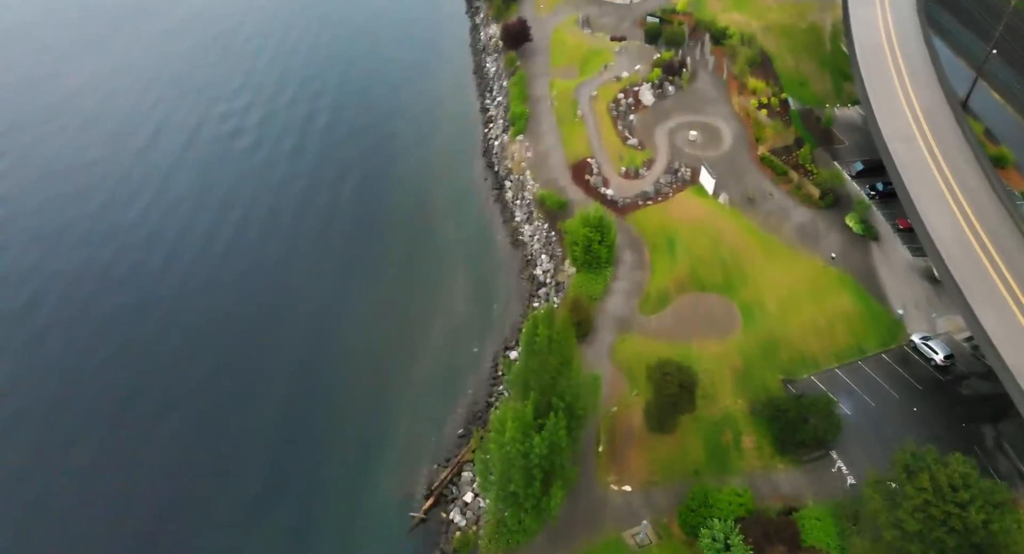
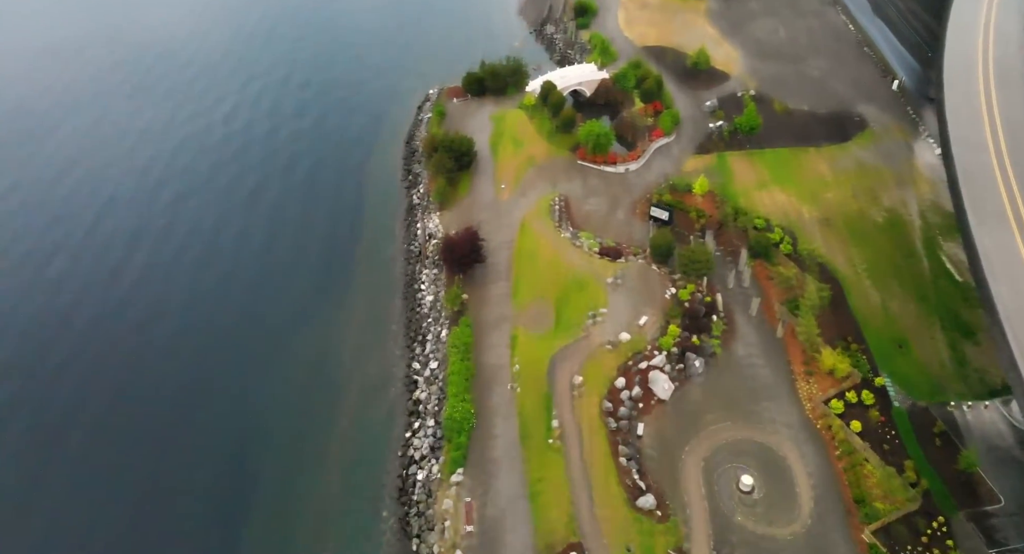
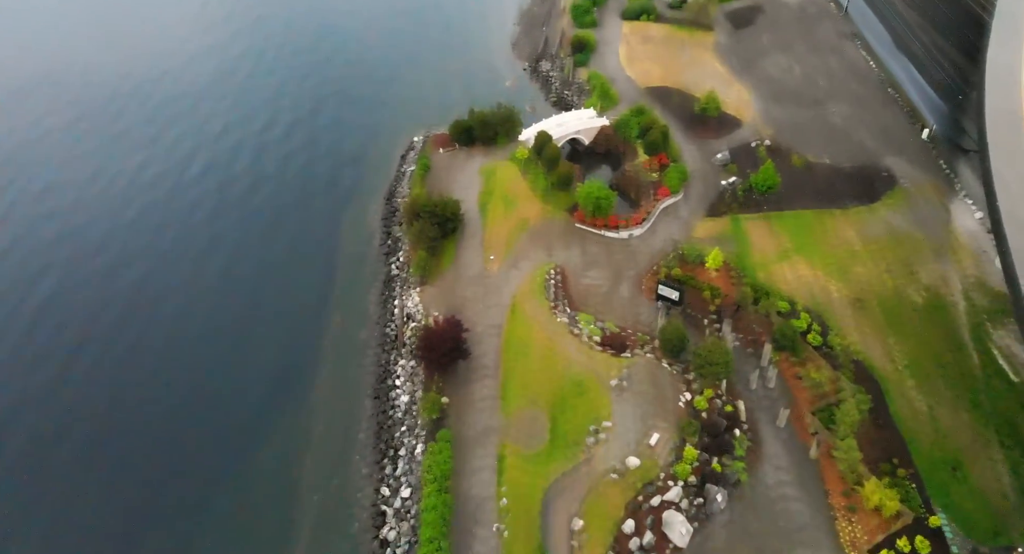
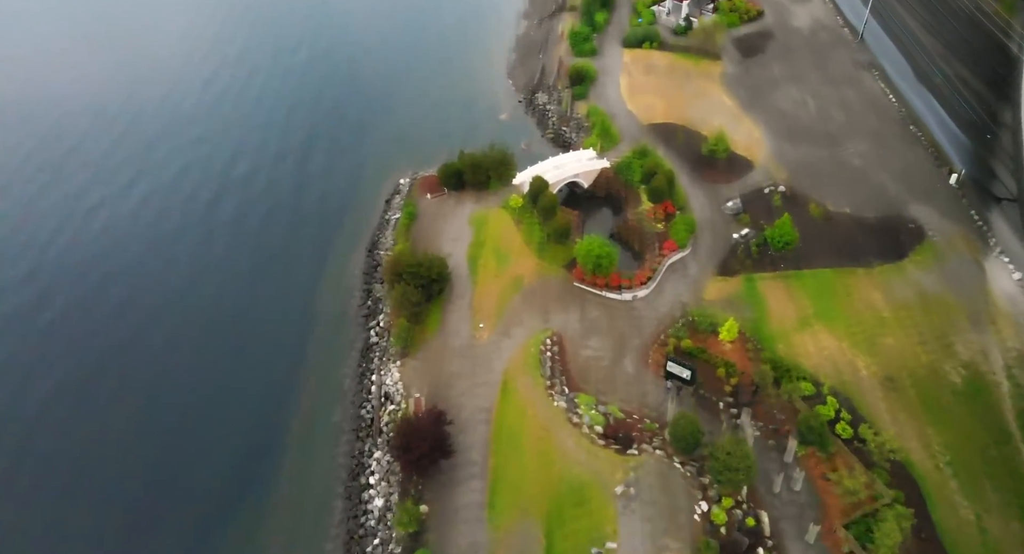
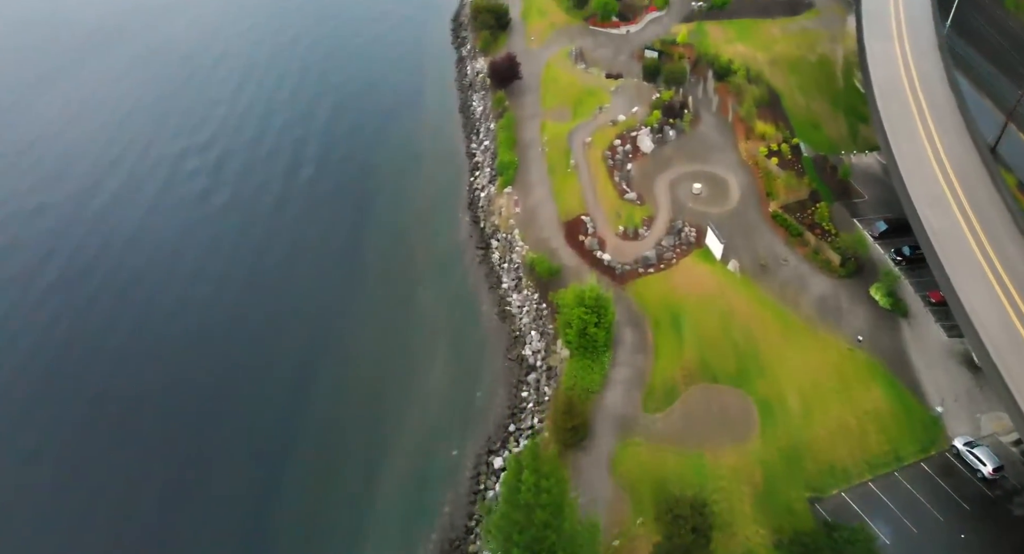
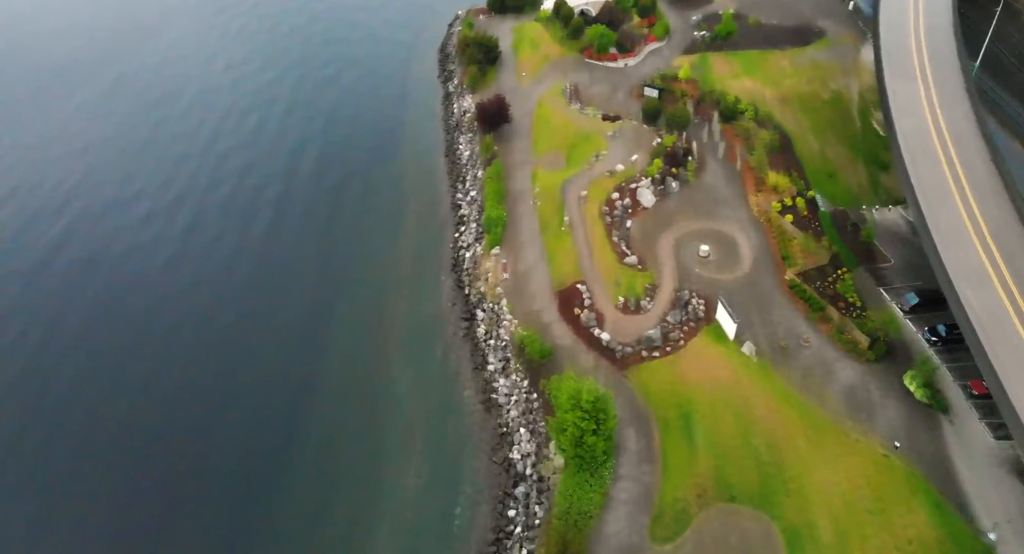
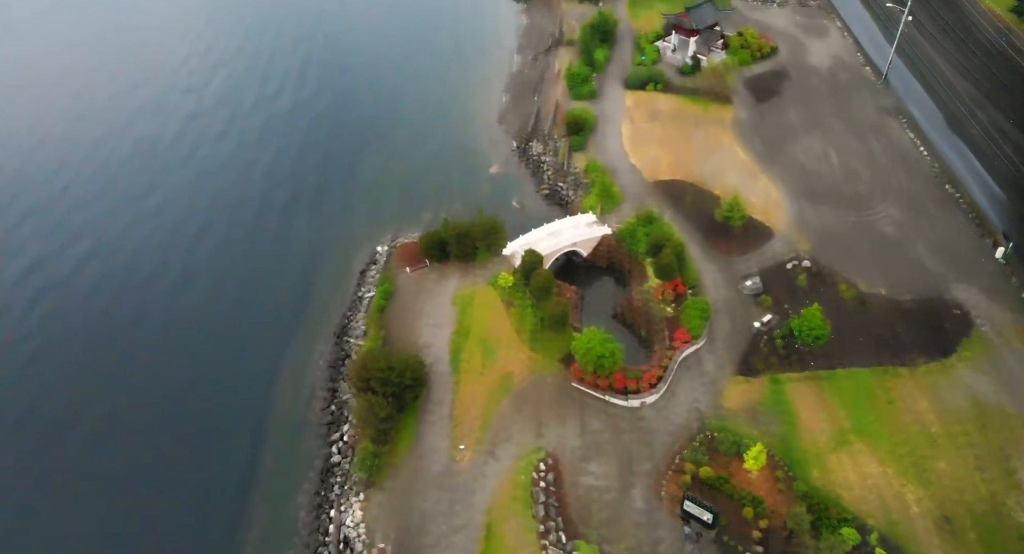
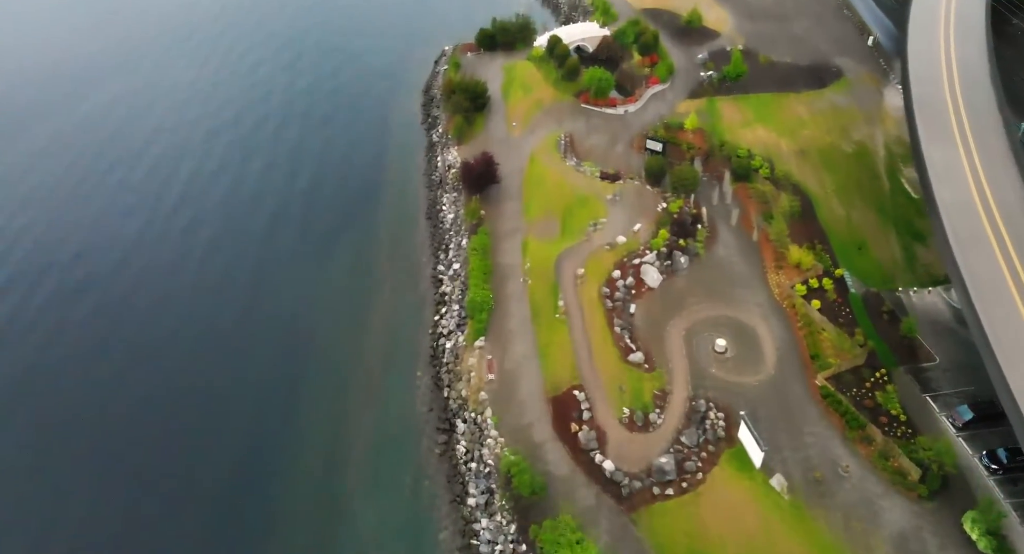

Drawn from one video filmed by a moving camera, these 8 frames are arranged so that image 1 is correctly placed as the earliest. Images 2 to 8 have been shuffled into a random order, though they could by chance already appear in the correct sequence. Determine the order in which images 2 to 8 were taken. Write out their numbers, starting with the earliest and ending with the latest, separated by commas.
5, 6, 8, 2, 3, 4, 7
